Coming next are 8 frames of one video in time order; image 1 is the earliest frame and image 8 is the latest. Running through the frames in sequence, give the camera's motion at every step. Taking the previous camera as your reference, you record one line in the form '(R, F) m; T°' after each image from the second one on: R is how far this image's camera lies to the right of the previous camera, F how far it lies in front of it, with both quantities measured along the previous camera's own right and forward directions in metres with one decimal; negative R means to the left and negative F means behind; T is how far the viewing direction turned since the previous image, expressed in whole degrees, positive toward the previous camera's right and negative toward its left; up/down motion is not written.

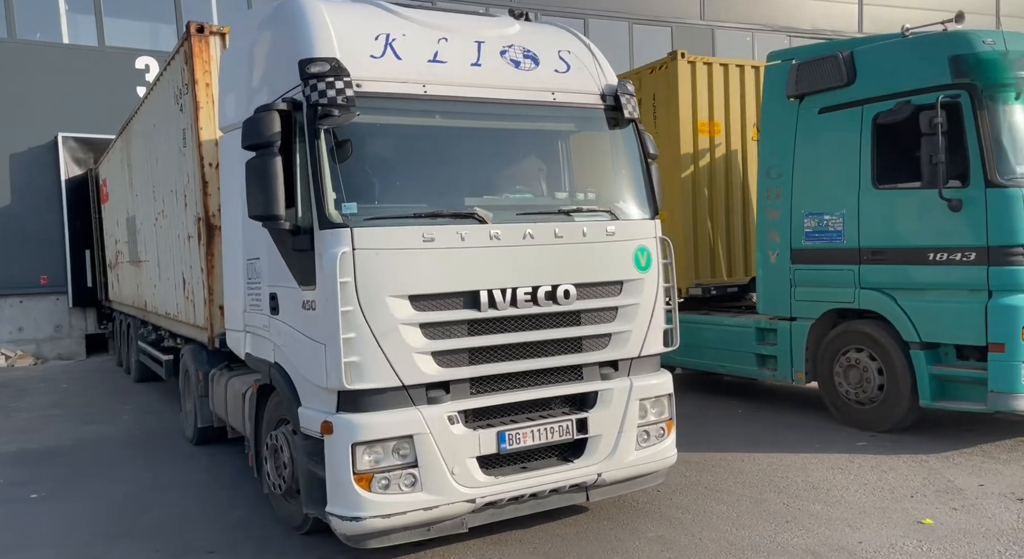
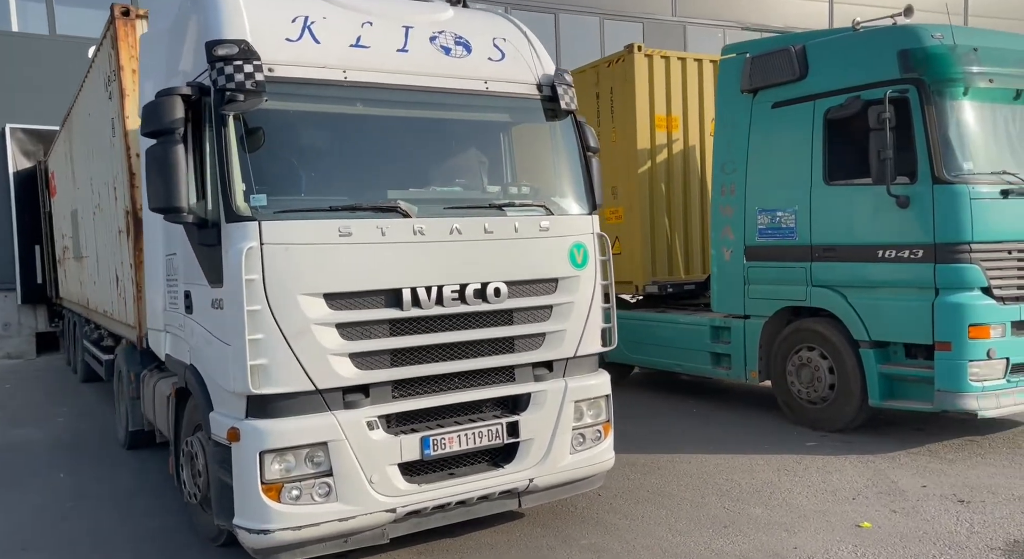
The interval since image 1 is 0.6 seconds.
(+0.2, +0.2) m; +2°
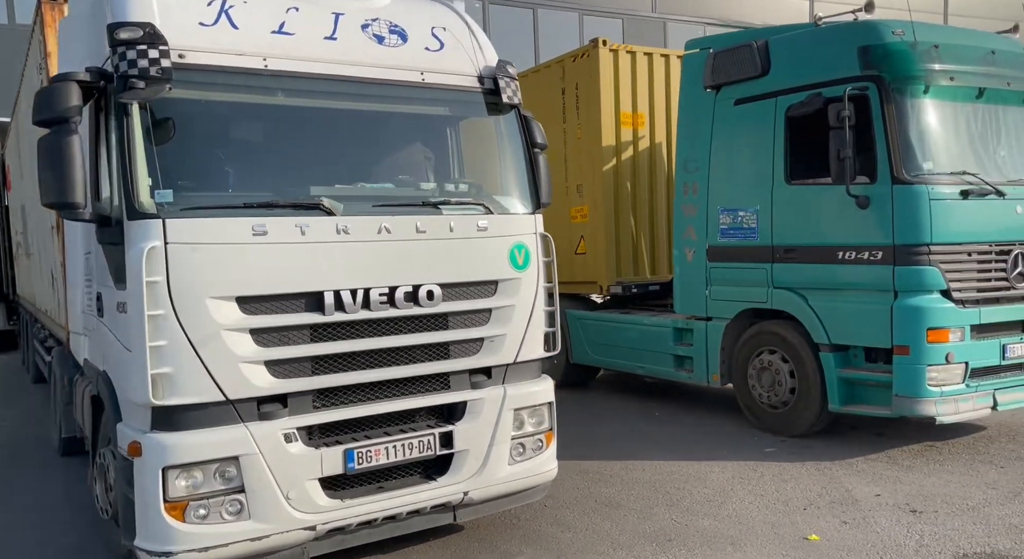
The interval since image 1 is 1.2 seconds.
(+0.2, +0.2) m; +1°
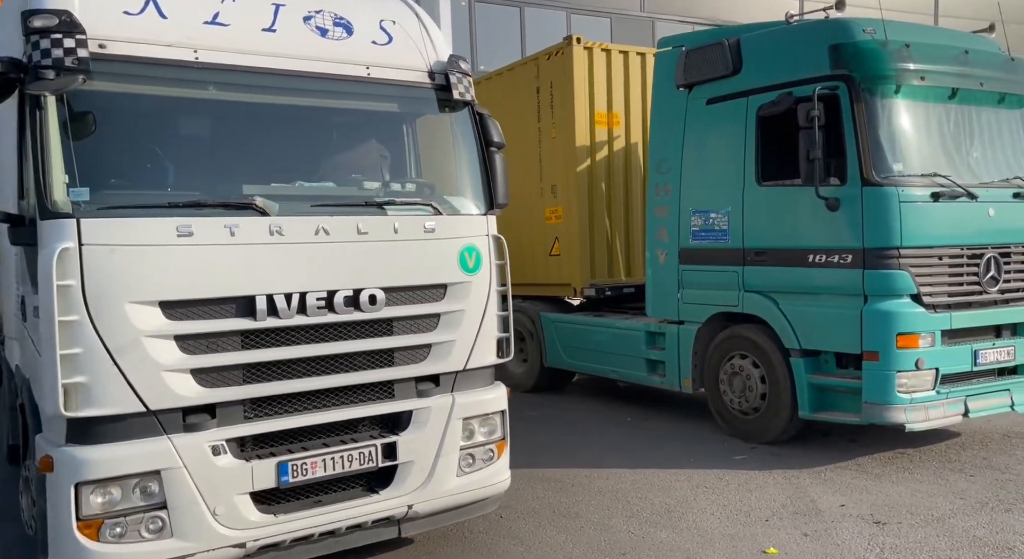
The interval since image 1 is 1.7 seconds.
(+0.2, +0.2) m; +1°
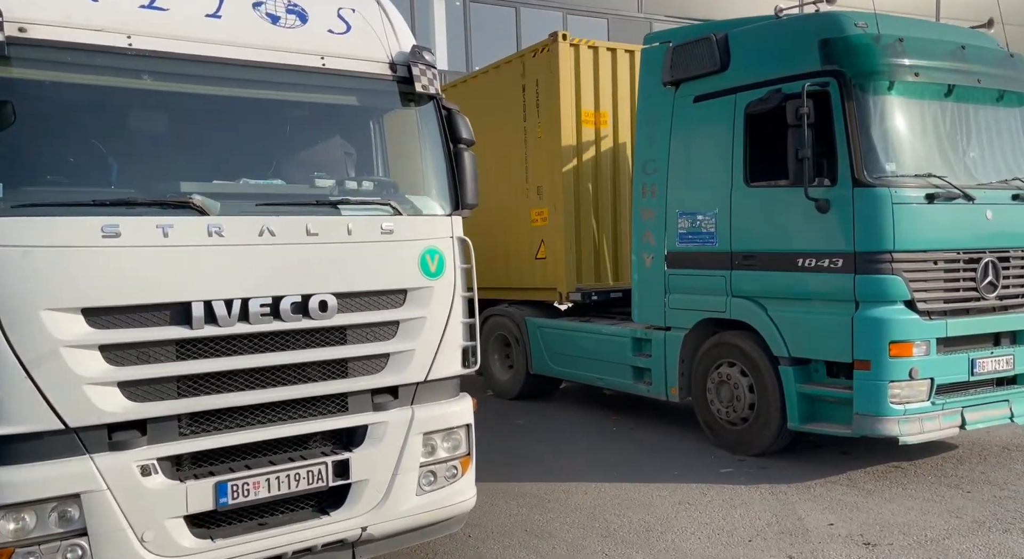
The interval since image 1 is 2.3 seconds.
(+0.2, +0.3) m; 0°
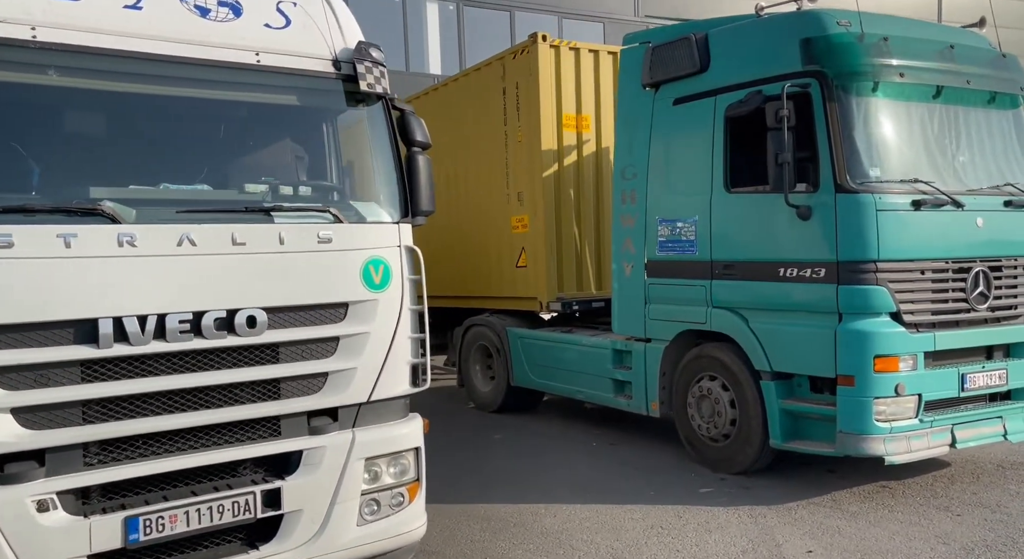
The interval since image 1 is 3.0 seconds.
(+0.2, +0.3) m; 0°
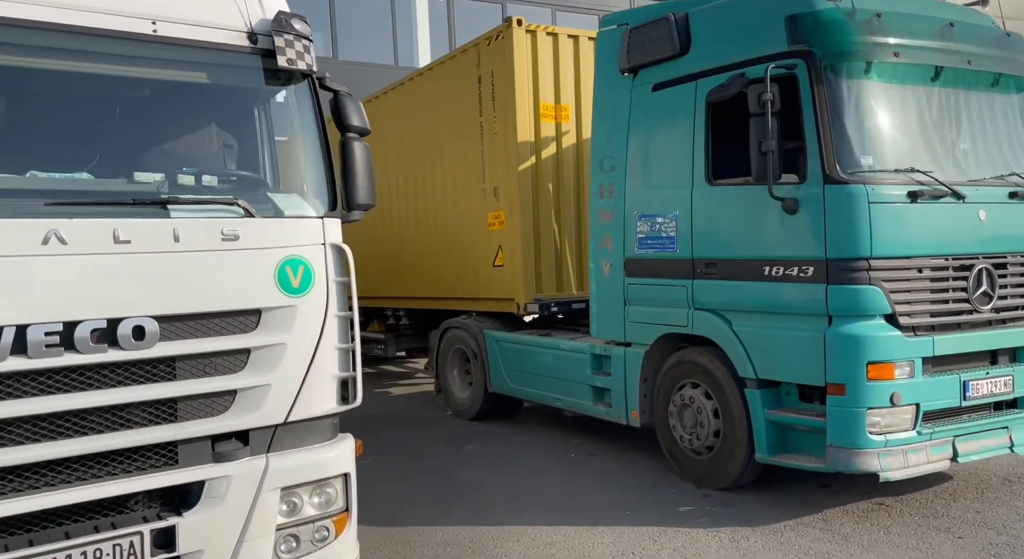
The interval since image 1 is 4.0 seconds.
(+0.2, +0.5) m; 0°
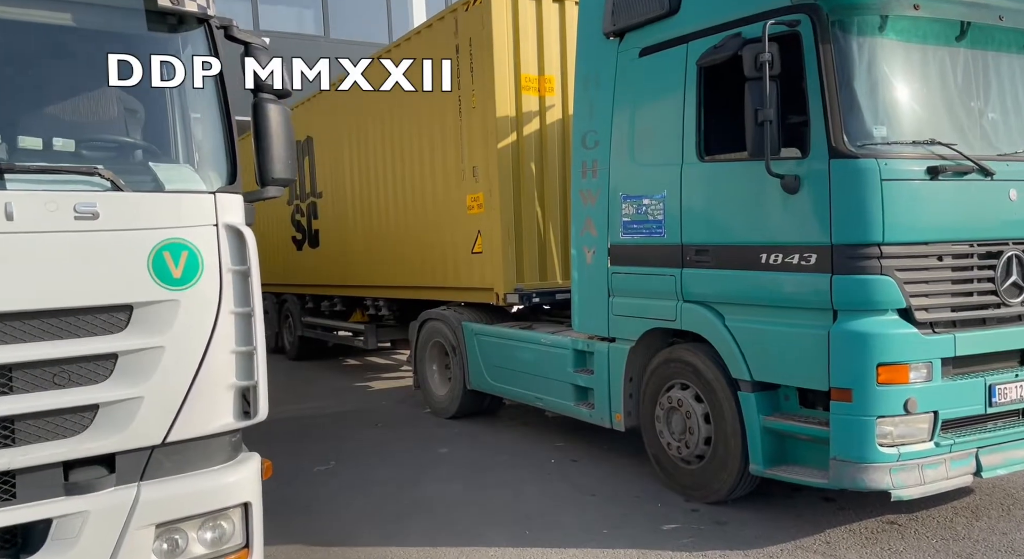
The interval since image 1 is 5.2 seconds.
(+0.2, +0.6) m; 0°
